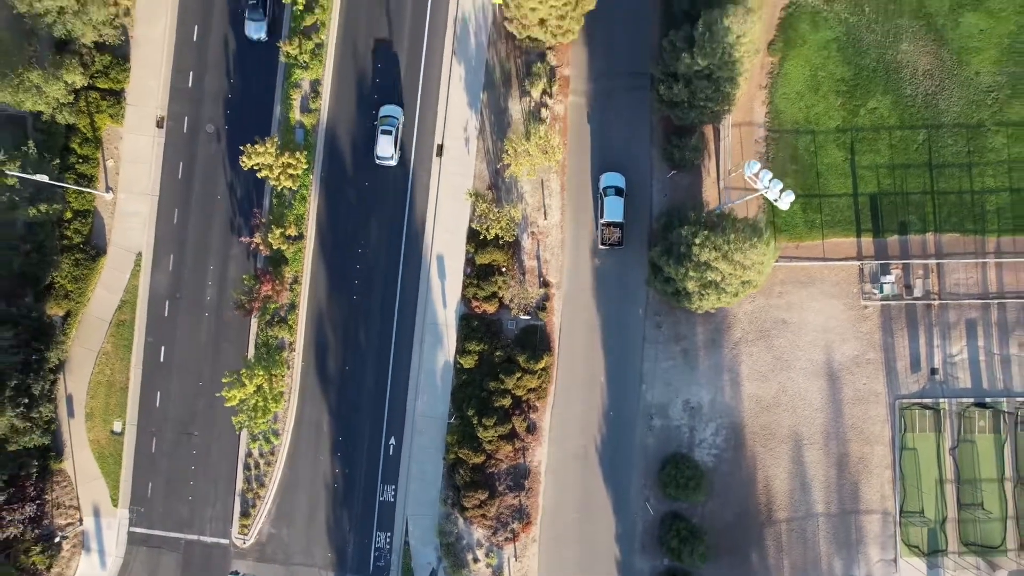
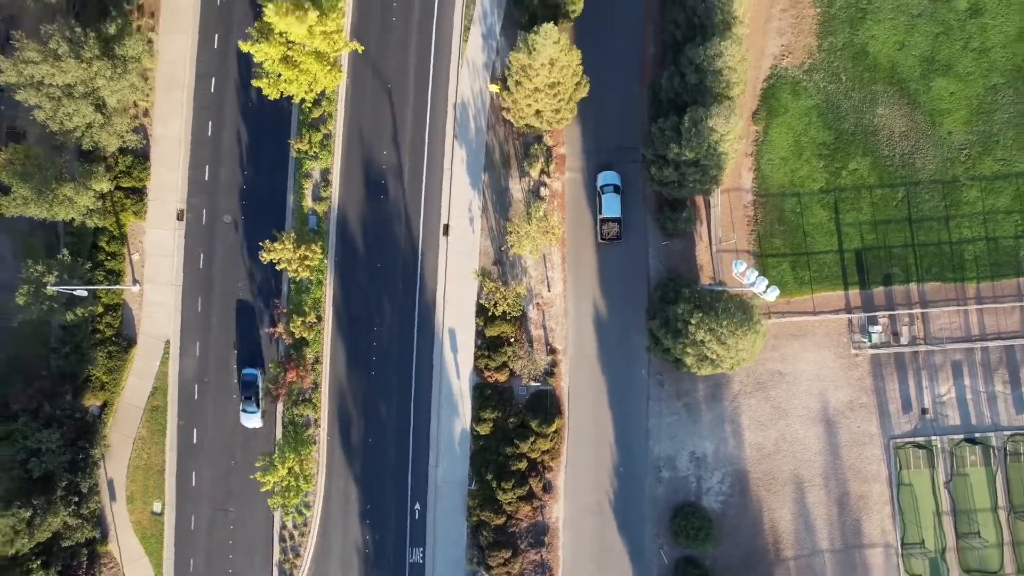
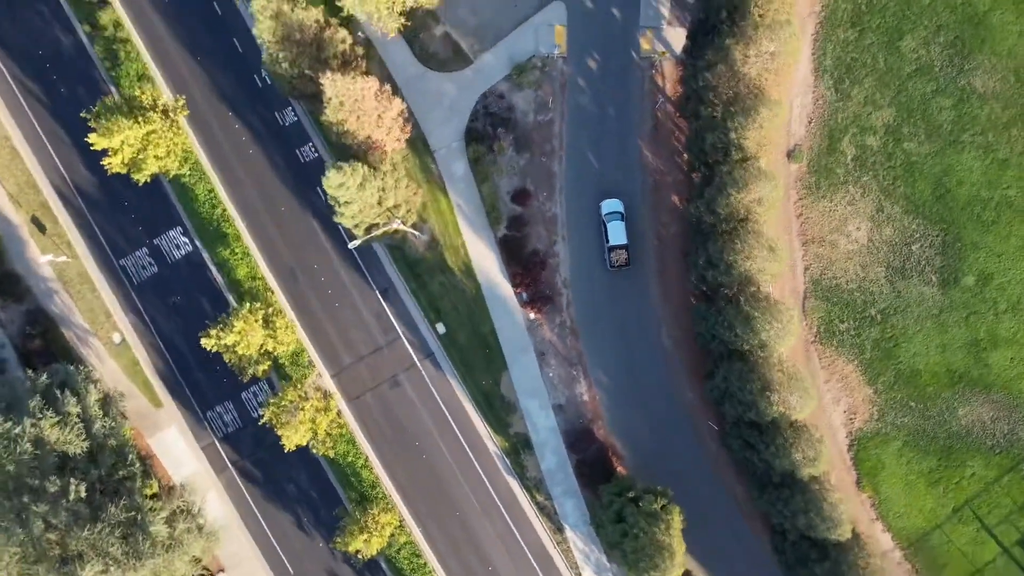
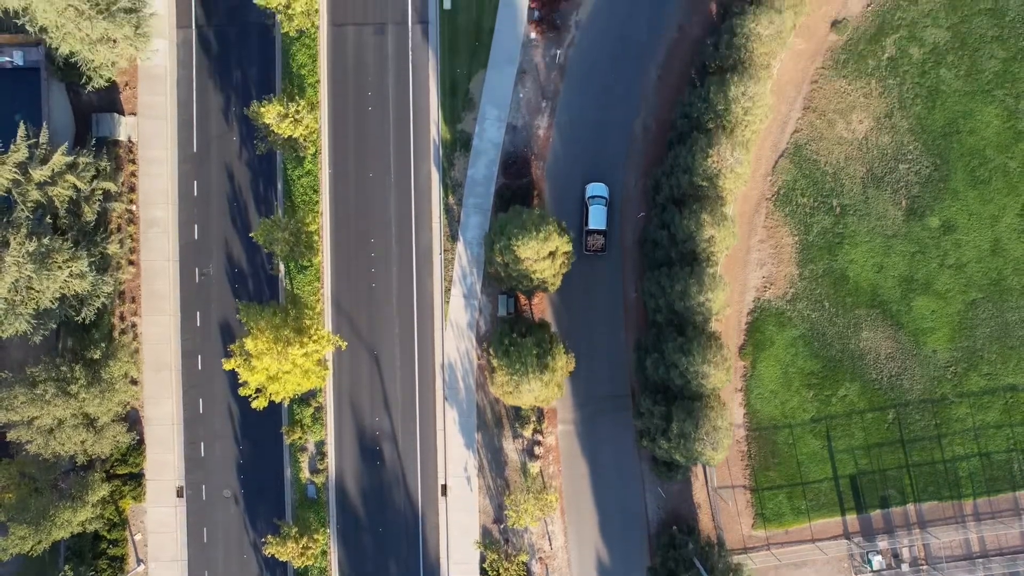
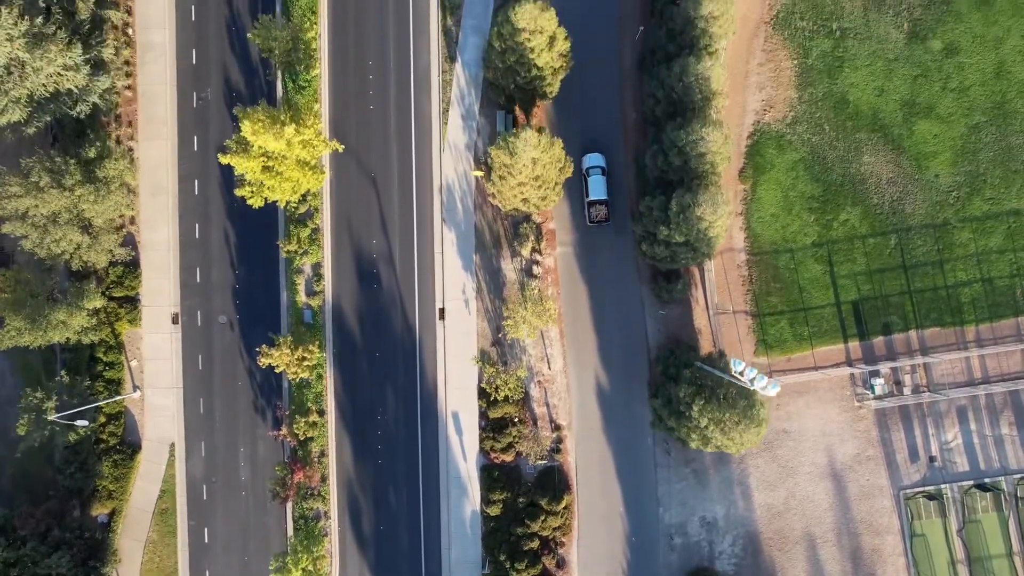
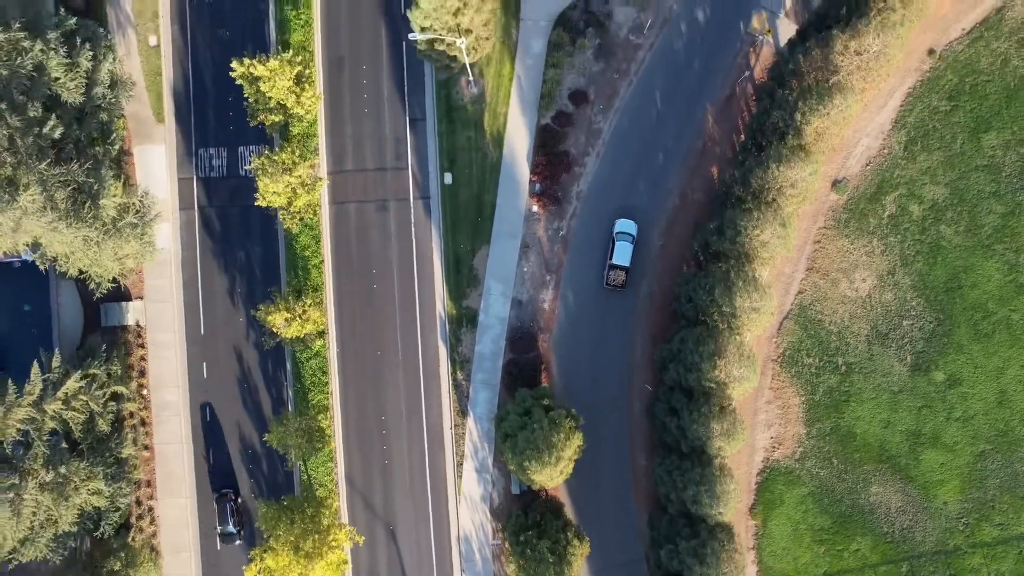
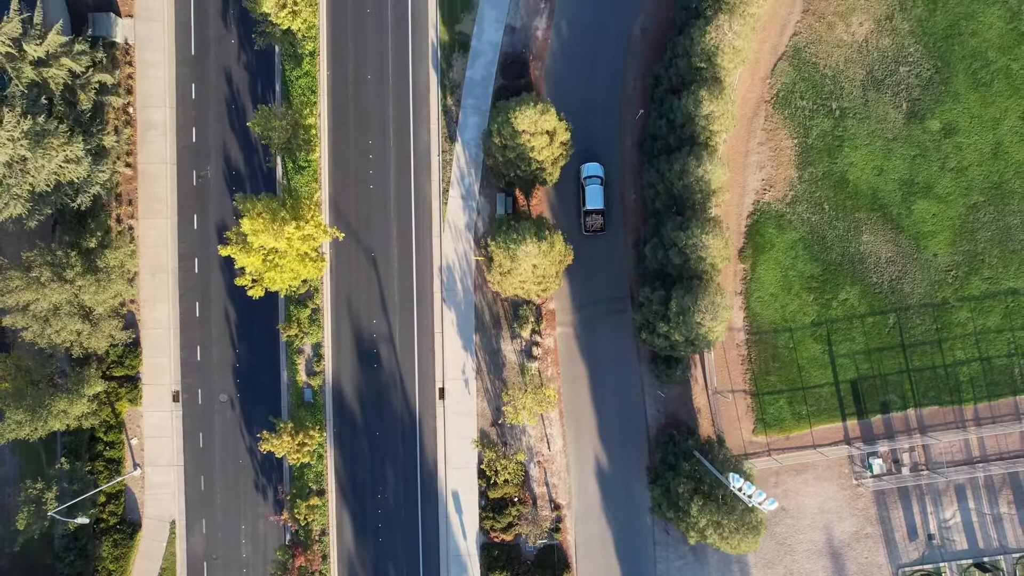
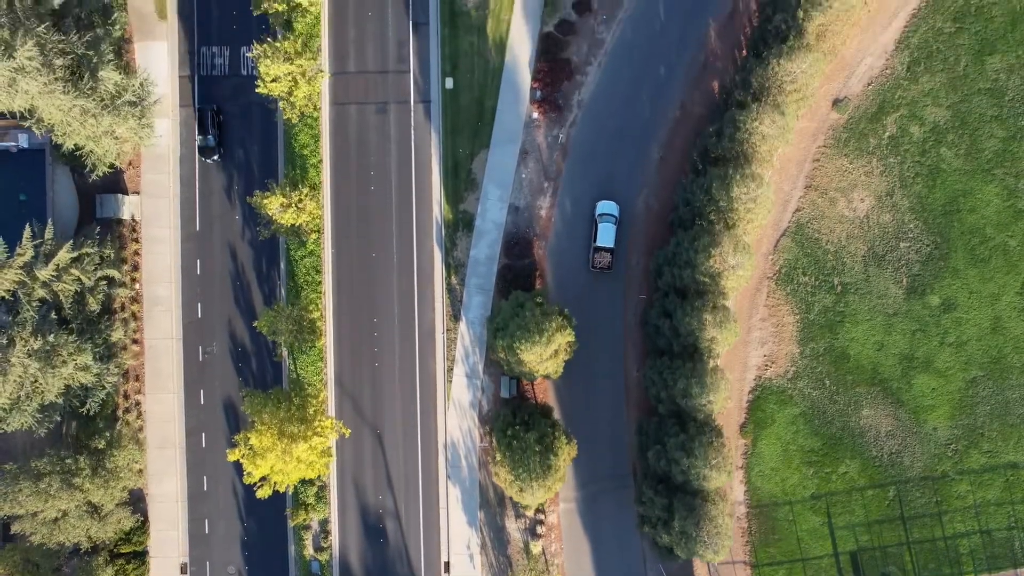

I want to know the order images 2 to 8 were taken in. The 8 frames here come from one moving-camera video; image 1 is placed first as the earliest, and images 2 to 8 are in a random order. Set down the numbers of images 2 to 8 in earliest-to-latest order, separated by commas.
2, 5, 7, 4, 8, 6, 3
